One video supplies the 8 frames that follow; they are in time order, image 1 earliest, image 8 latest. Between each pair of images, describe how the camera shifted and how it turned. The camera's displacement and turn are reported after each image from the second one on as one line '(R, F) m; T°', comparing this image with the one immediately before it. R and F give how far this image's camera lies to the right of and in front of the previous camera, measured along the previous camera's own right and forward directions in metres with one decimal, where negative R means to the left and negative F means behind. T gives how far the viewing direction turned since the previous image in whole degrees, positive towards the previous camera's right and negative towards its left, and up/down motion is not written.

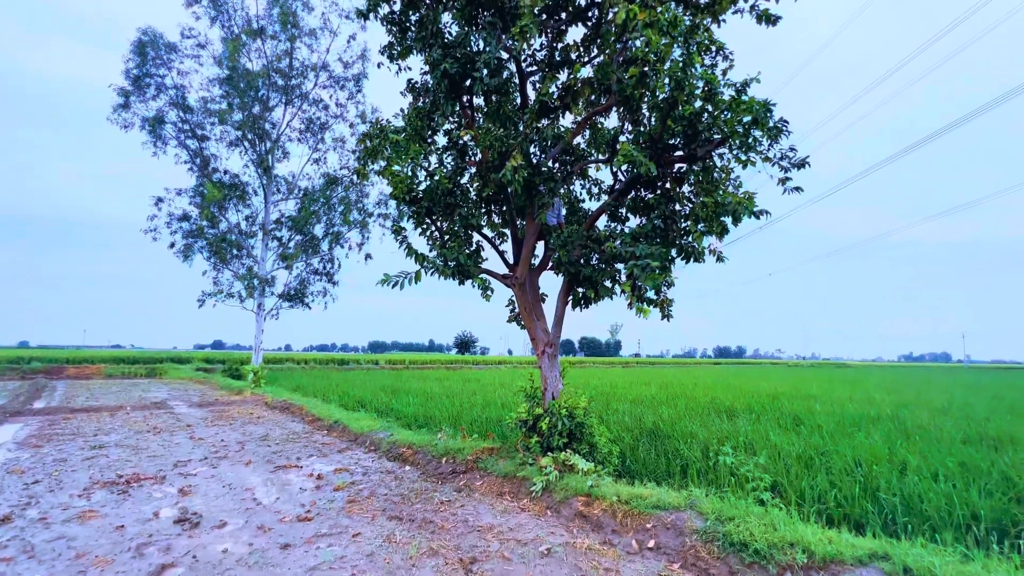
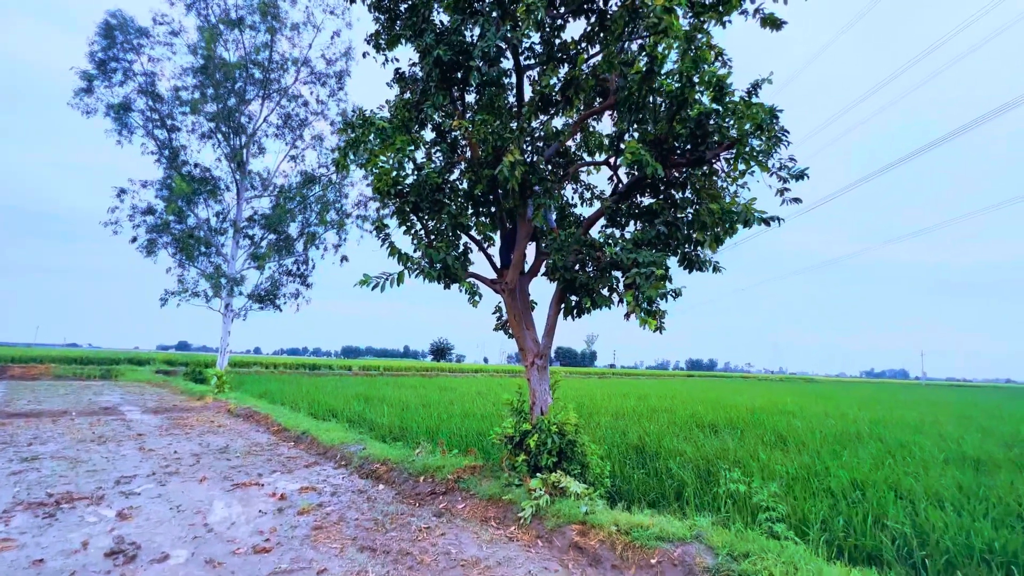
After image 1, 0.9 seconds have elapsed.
(-0.1, +0.3) m; +3°
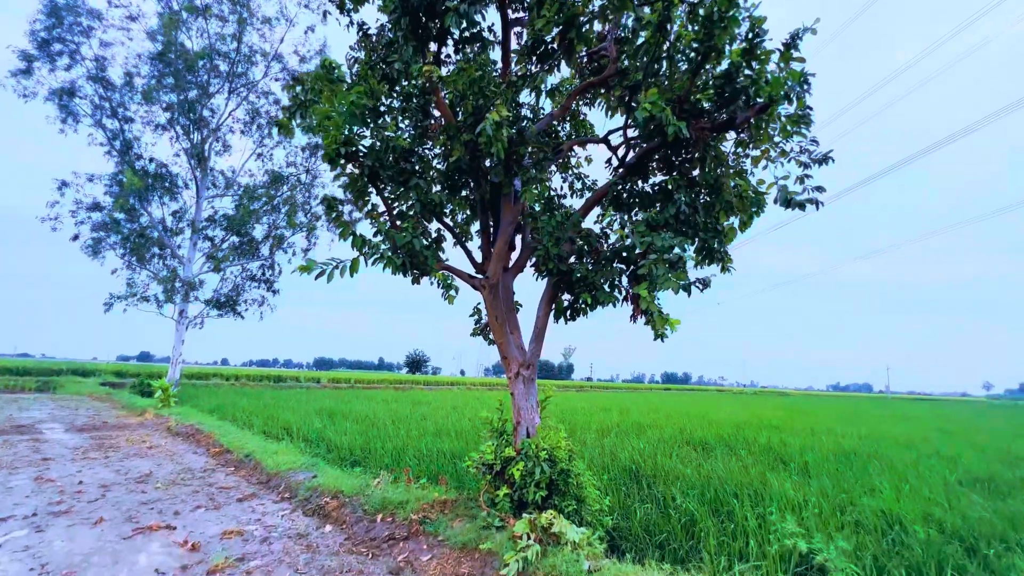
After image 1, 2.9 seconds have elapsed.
(0.0, +0.8) m; +3°
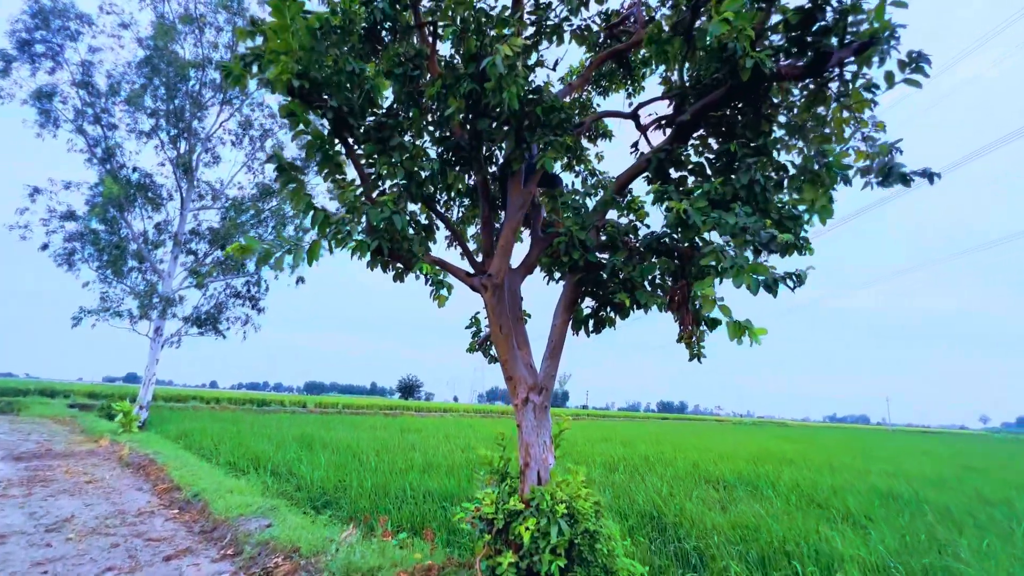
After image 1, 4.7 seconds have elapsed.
(-0.1, +0.8) m; +1°
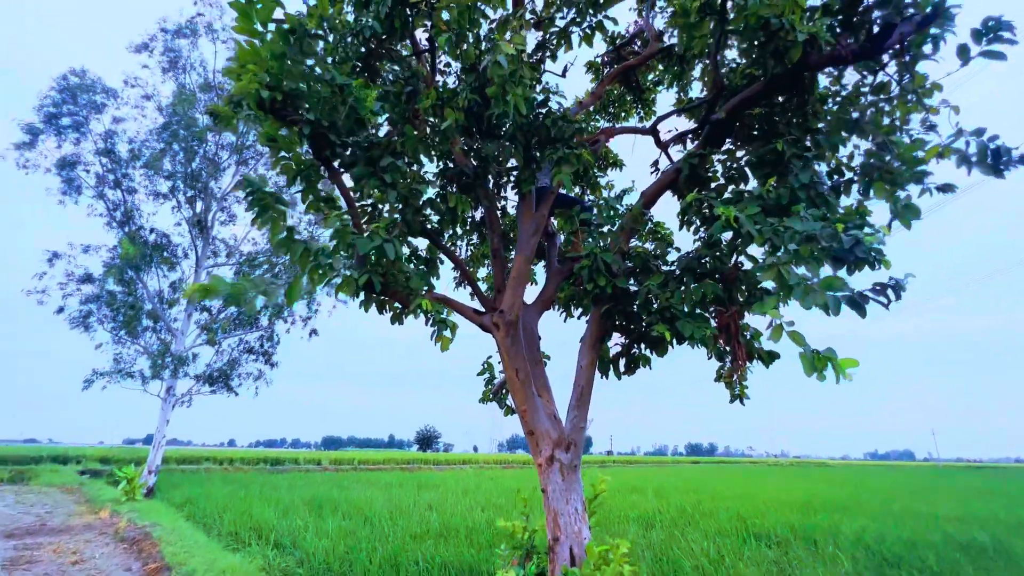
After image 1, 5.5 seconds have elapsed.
(0.0, +0.4) m; -2°
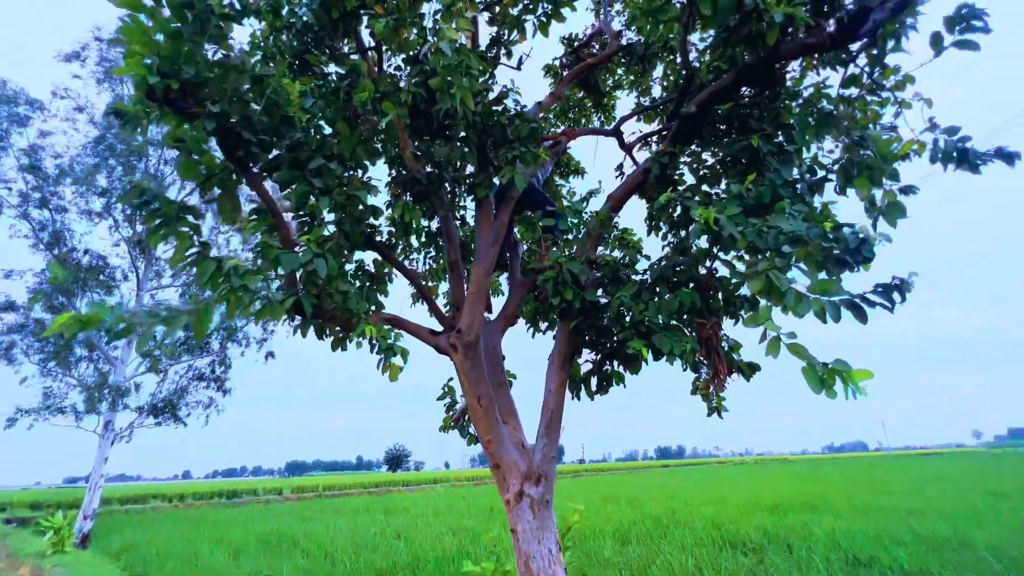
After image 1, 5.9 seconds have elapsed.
(0.0, +0.3) m; +4°
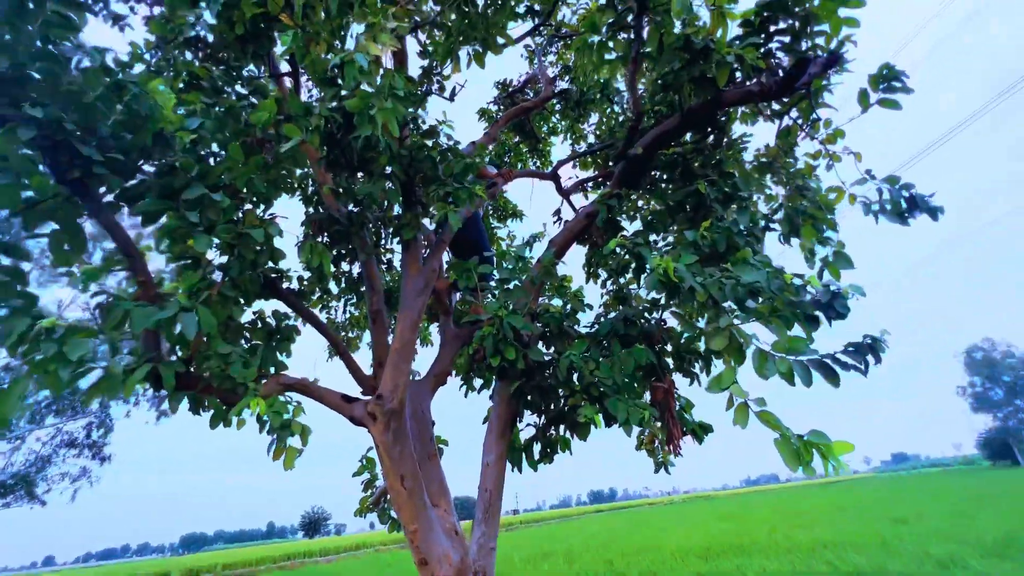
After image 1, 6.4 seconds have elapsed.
(0.0, +0.3) m; +9°
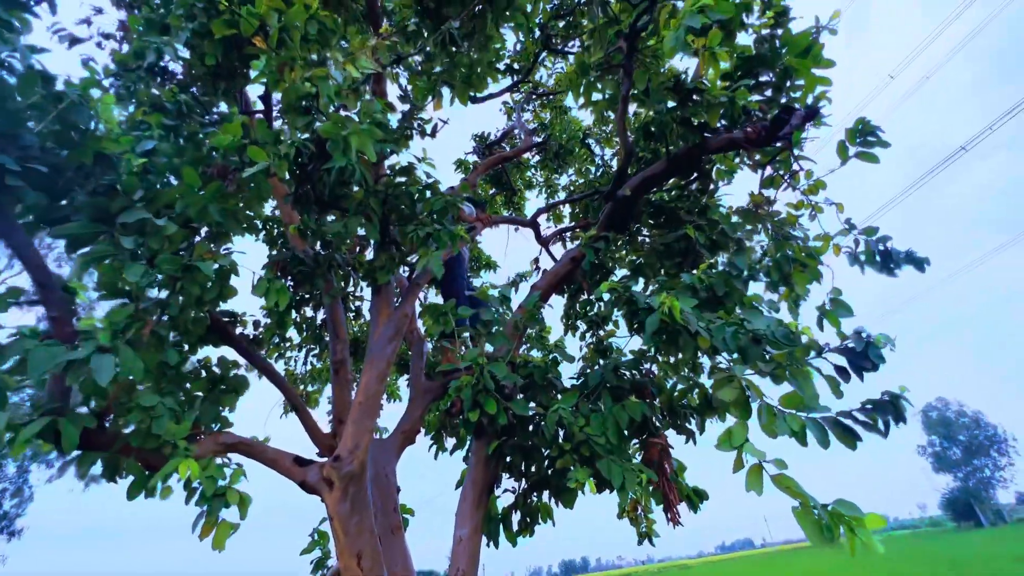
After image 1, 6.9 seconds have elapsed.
(0.0, +0.2) m; +4°
